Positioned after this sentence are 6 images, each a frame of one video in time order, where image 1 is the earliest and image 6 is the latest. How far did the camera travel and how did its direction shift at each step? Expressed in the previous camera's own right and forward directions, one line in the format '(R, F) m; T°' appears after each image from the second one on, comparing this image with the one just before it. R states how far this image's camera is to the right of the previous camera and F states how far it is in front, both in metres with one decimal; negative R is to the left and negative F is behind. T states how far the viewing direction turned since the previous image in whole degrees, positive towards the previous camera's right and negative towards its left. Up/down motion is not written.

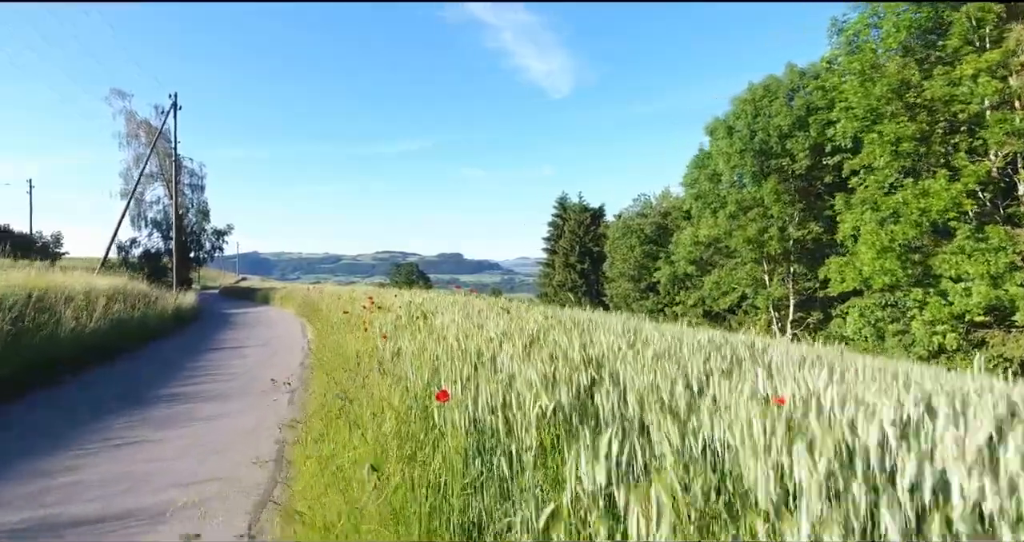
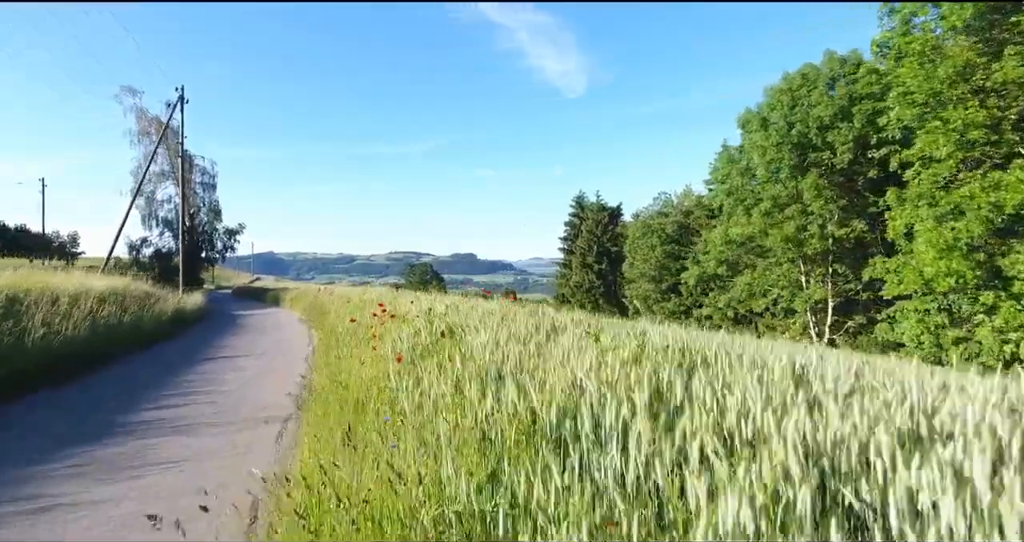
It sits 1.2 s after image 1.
(-0.3, +1.4) m; -1°
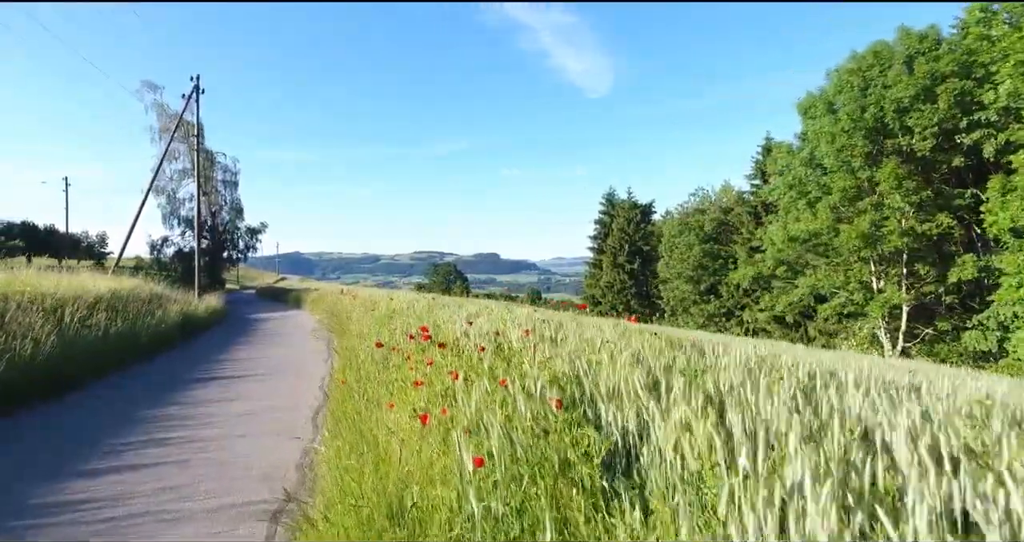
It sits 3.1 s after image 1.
(-0.6, +2.2) m; -2°
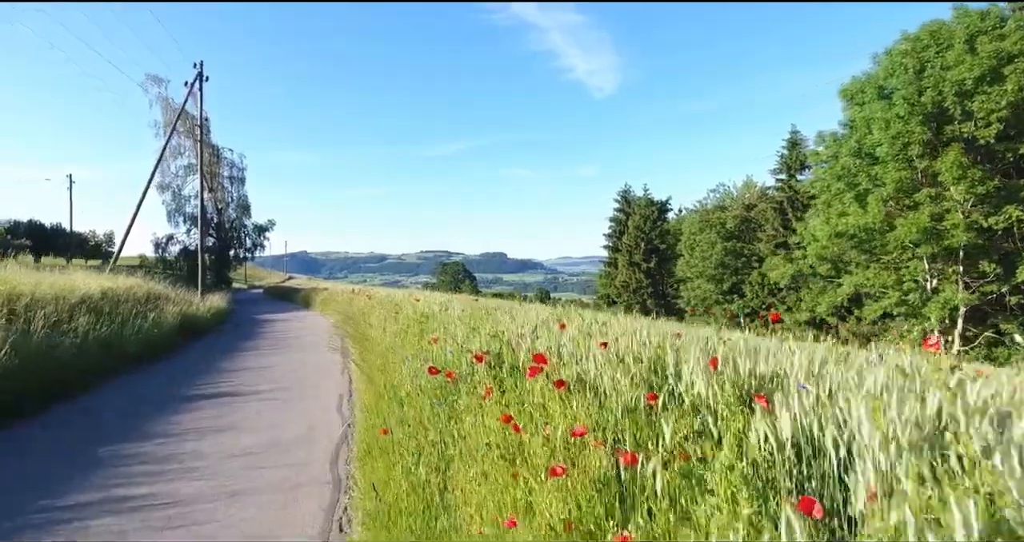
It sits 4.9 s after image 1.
(-0.6, +1.6) m; -1°
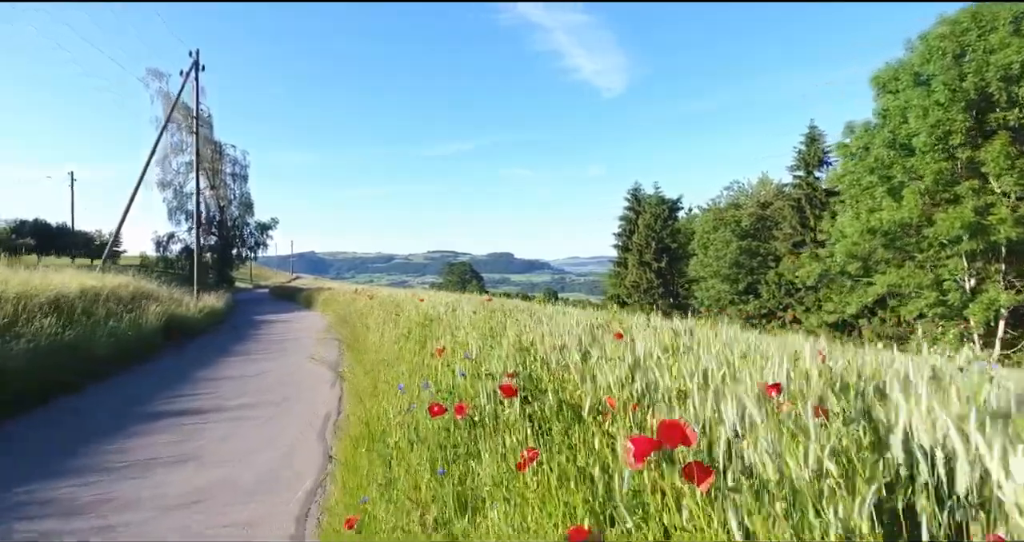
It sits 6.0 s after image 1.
(-0.1, +1.2) m; -1°
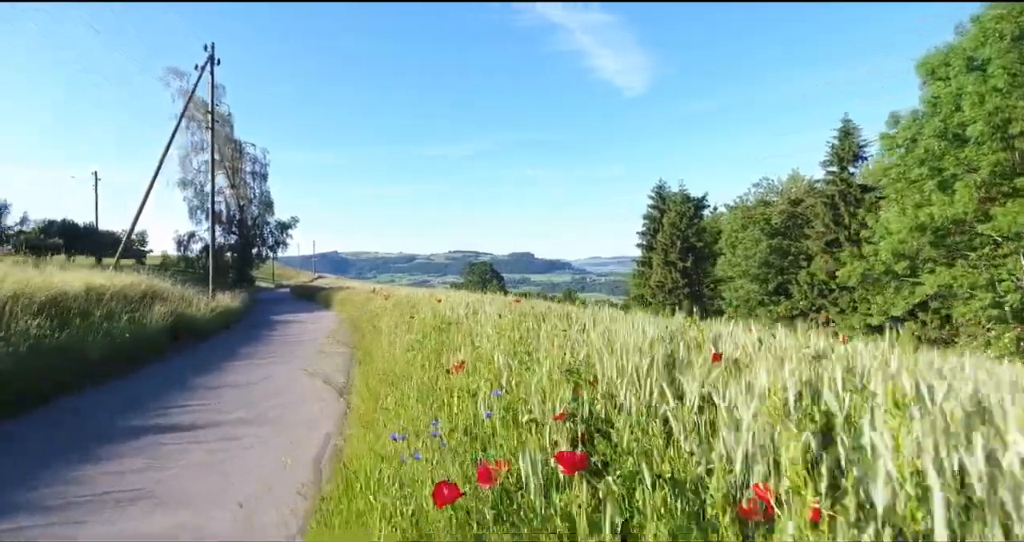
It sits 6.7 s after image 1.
(-0.1, +0.9) m; -2°
